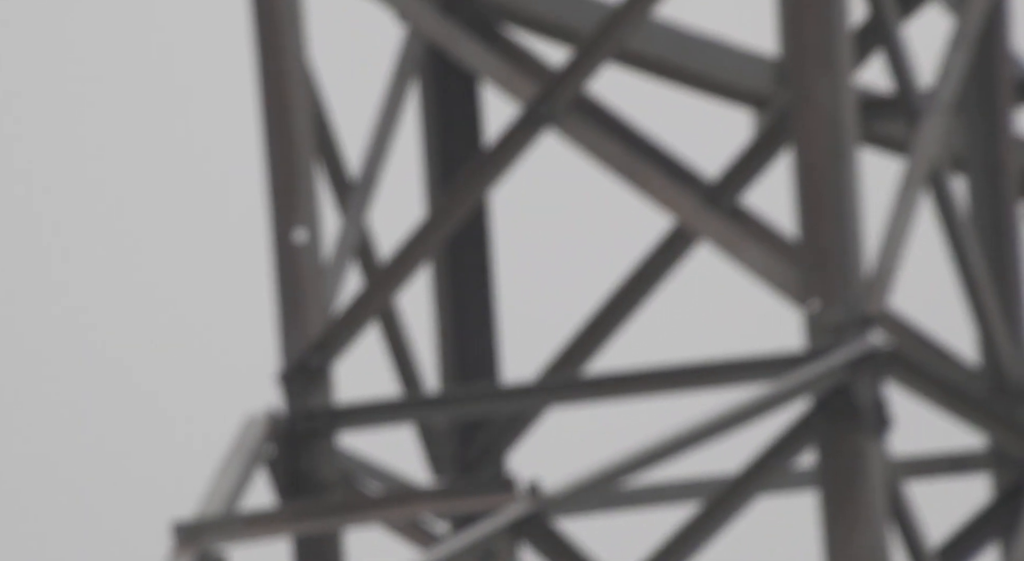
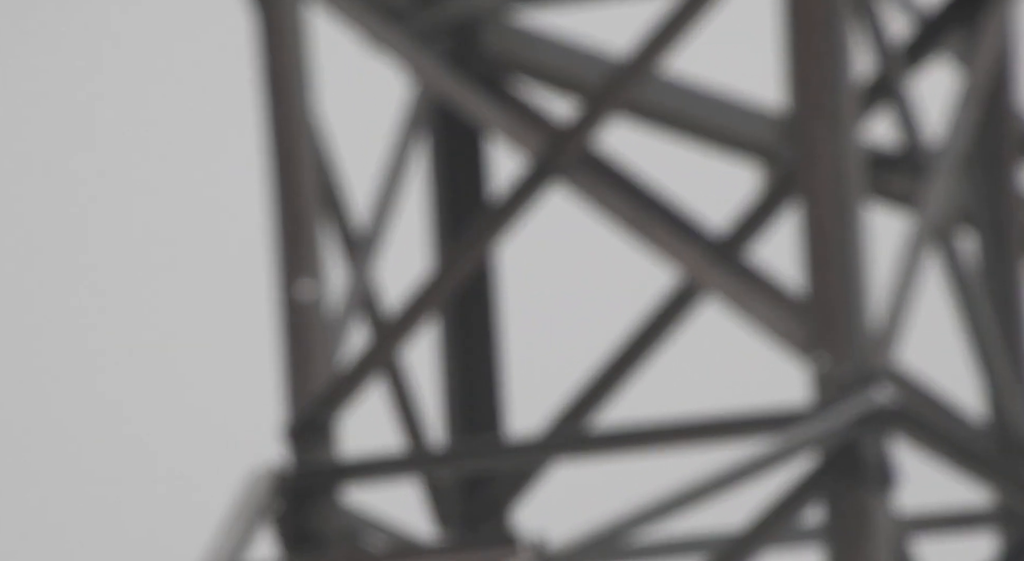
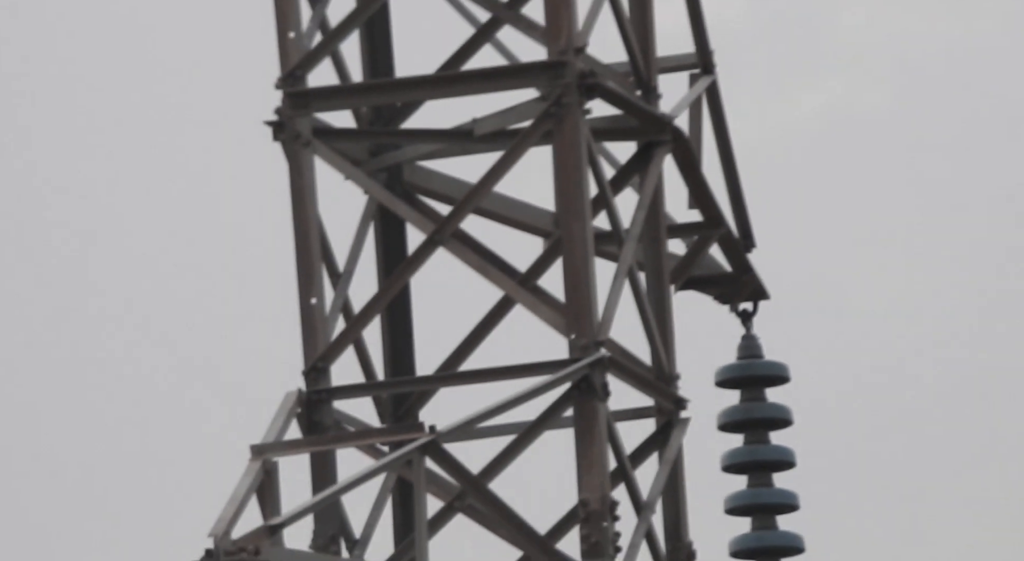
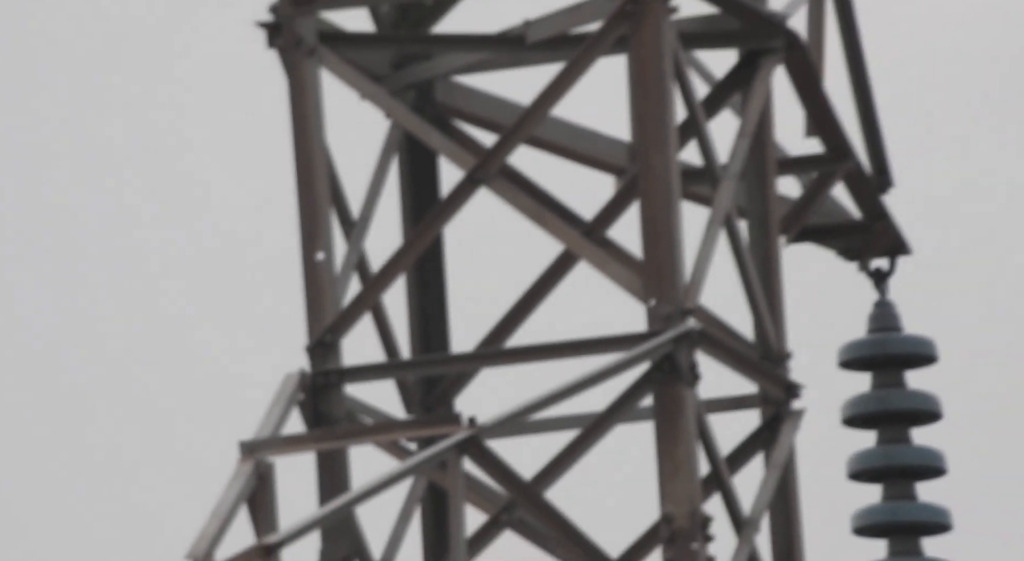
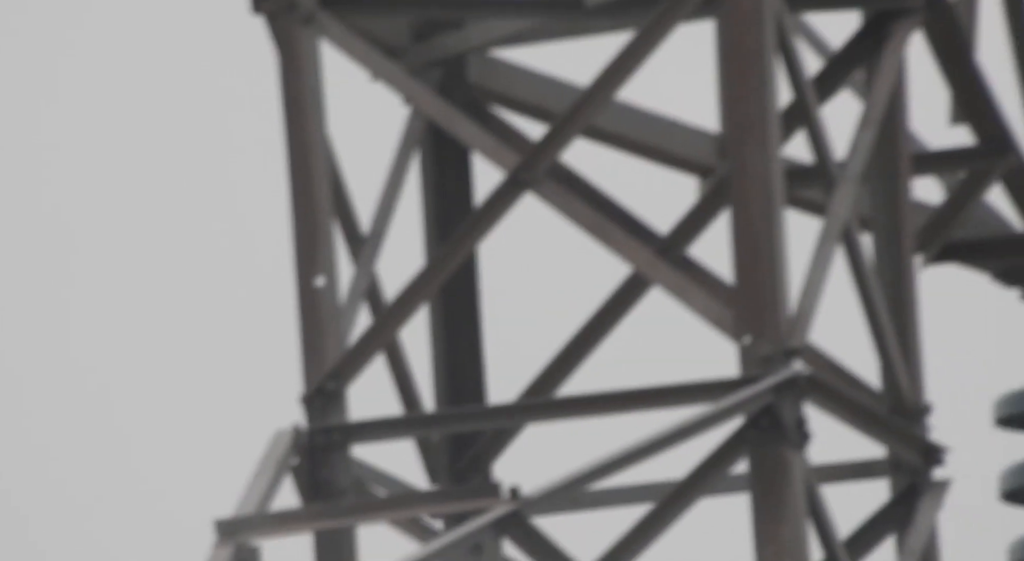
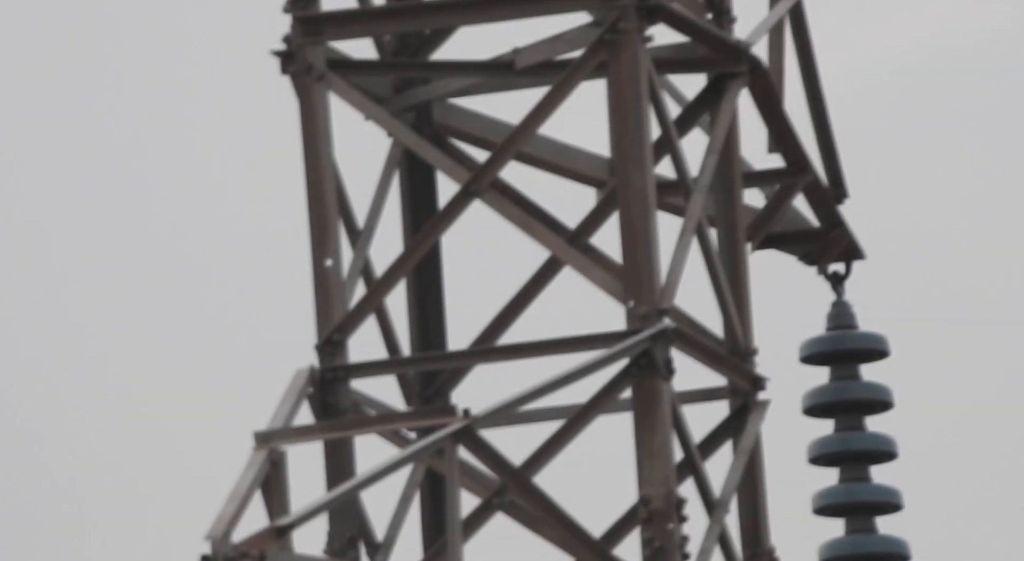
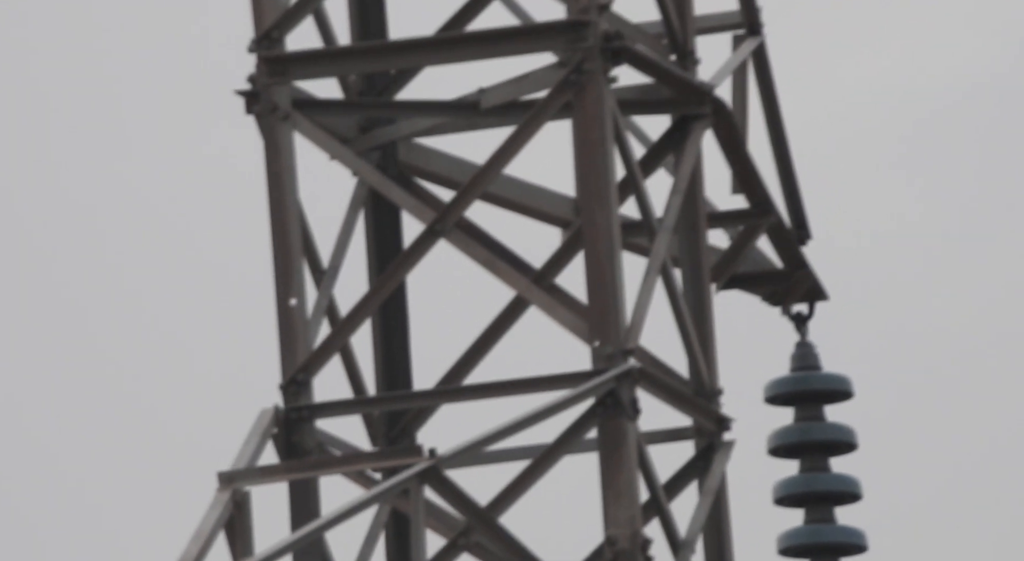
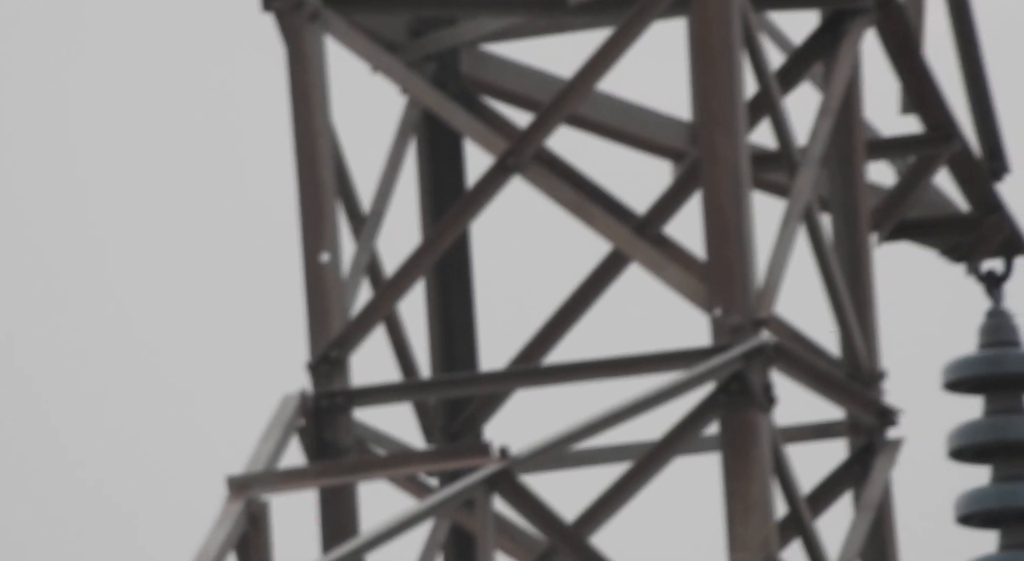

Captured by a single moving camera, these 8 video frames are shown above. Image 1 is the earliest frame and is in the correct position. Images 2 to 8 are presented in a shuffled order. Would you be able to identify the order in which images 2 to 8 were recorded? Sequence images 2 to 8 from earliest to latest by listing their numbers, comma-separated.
2, 5, 8, 4, 6, 7, 3
